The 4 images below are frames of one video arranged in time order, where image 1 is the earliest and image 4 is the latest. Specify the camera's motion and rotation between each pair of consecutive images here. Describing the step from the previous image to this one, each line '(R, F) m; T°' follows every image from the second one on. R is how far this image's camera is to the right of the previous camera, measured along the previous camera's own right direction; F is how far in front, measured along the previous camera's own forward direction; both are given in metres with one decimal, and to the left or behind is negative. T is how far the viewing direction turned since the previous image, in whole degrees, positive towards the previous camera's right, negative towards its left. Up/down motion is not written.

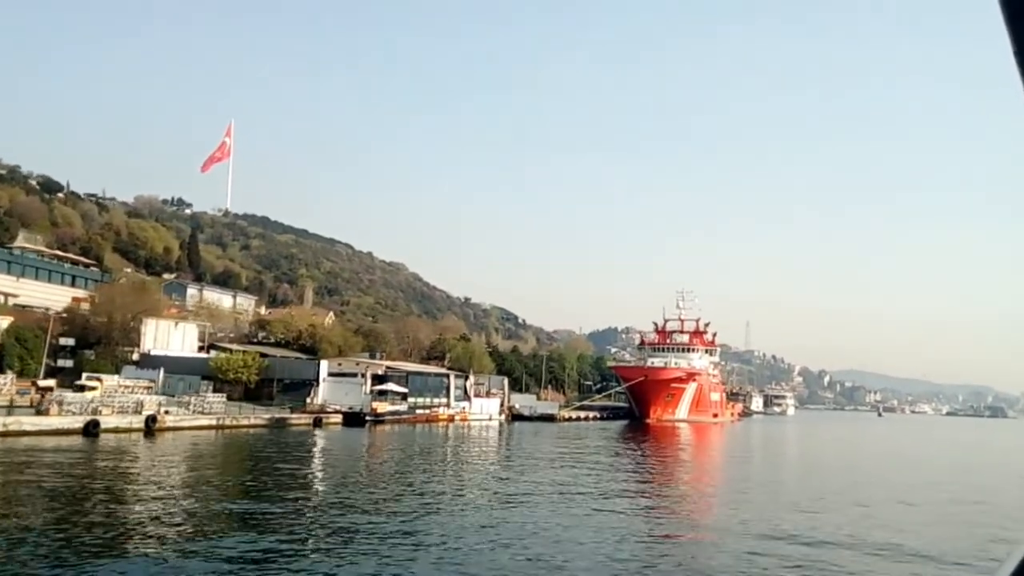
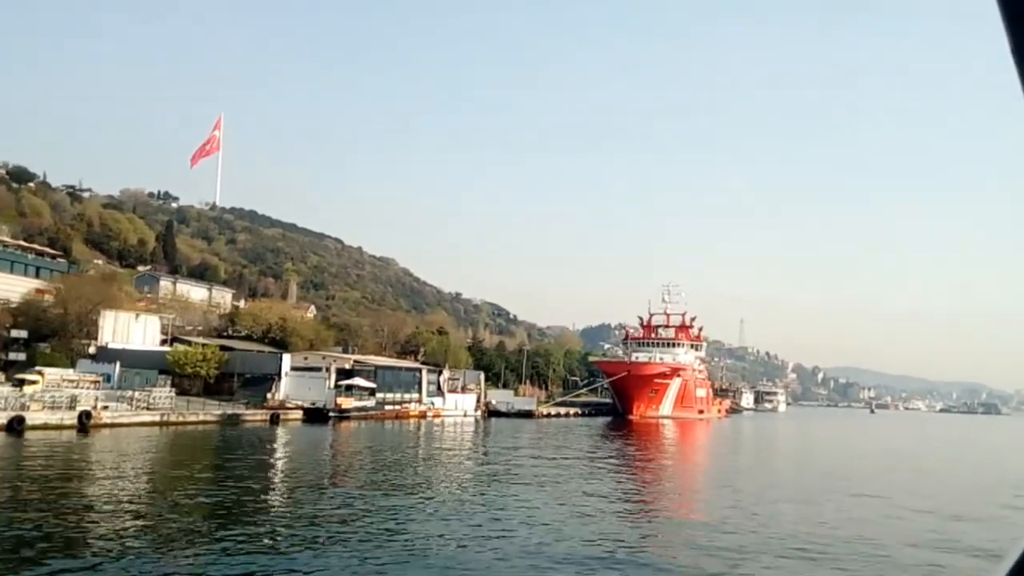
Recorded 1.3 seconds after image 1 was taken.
(+1.3, +2.0) m; 0°
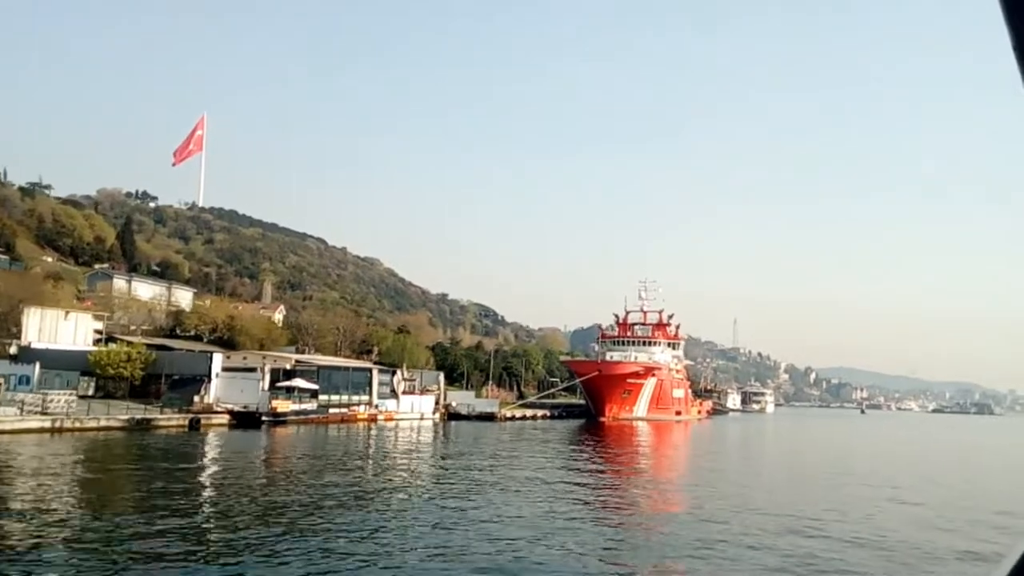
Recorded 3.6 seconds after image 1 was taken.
(+2.1, +3.4) m; 0°
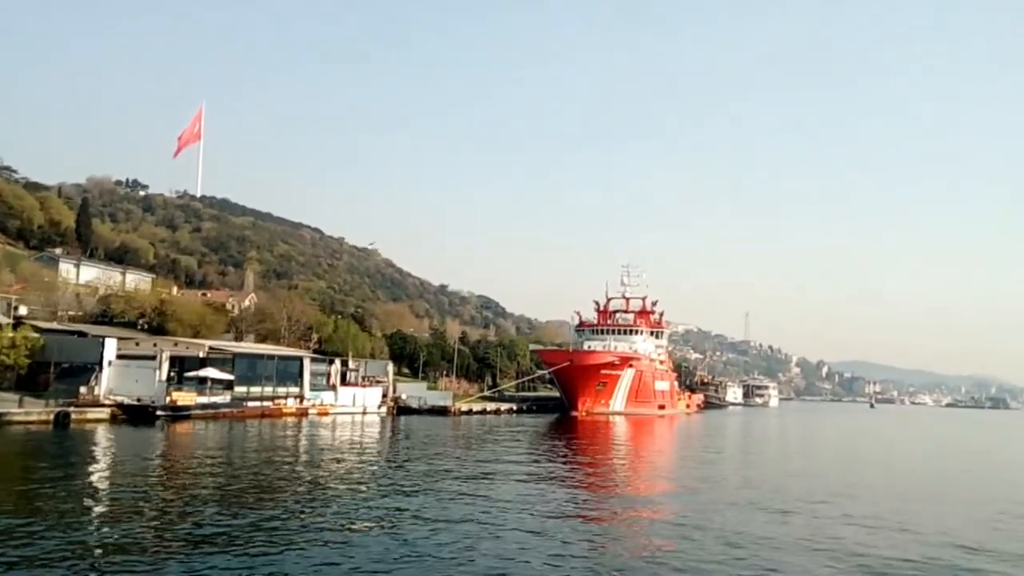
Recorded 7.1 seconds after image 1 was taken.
(+3.2, +5.4) m; -1°
